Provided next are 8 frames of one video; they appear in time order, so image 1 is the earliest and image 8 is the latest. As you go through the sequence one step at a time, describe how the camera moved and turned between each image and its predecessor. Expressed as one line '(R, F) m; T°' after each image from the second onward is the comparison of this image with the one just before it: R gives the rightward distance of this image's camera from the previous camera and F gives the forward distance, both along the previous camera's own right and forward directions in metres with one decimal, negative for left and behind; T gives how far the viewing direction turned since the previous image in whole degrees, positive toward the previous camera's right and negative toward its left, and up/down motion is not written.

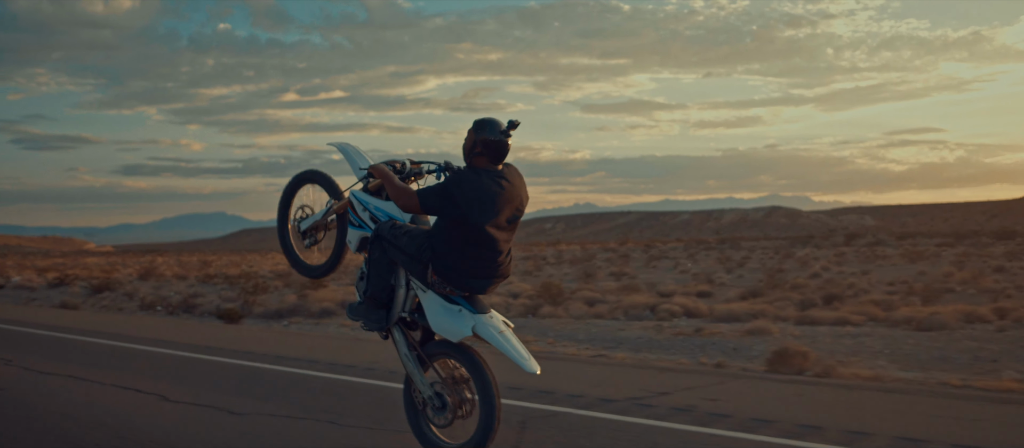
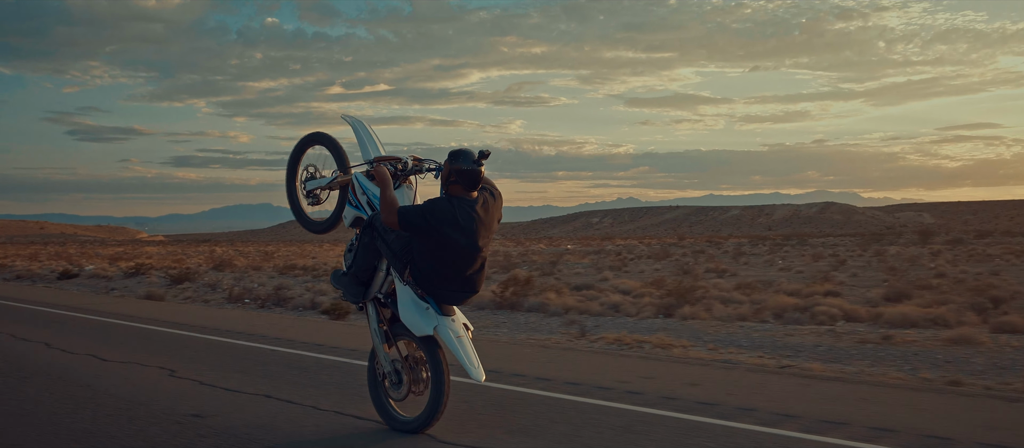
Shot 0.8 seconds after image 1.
(-0.8, +0.6) m; -3°
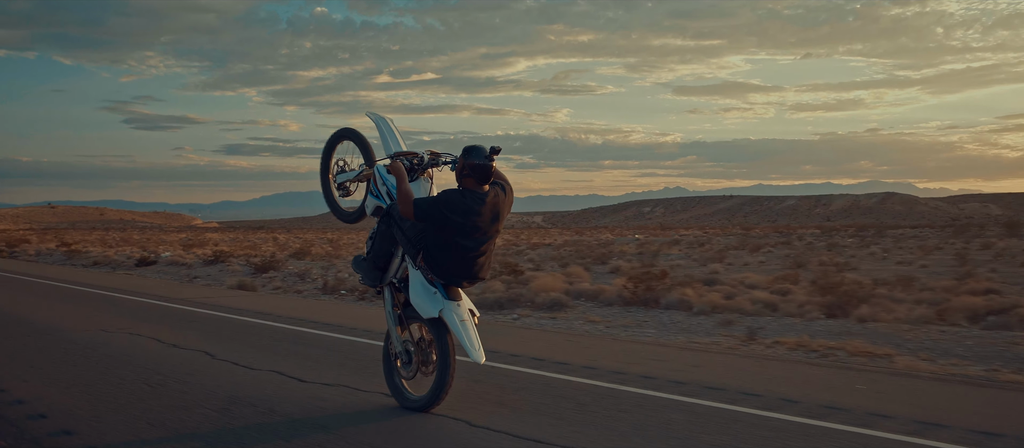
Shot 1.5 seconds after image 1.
(-0.8, +0.7) m; -3°
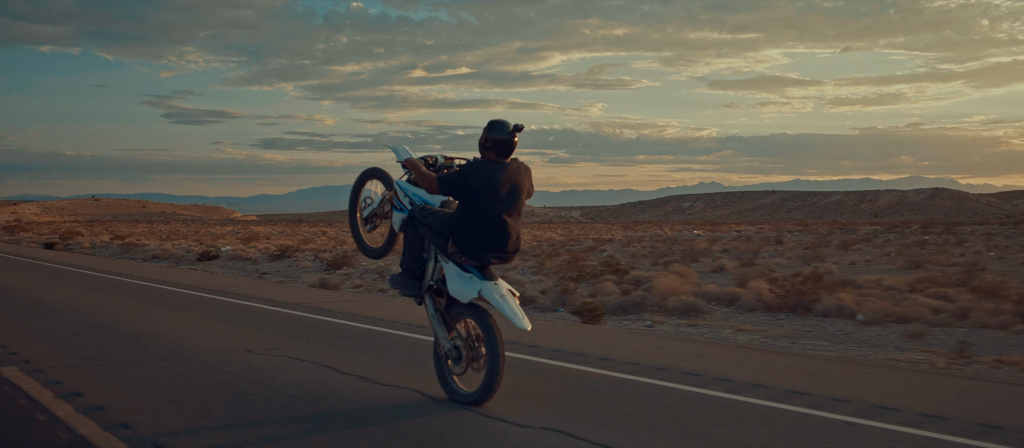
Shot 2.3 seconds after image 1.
(-0.8, +0.7) m; -2°
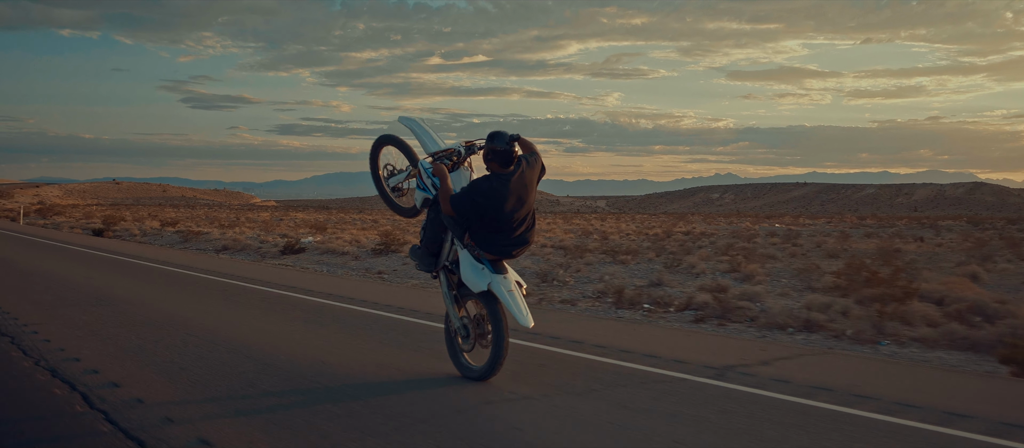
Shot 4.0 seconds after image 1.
(-1.8, +1.8) m; -1°
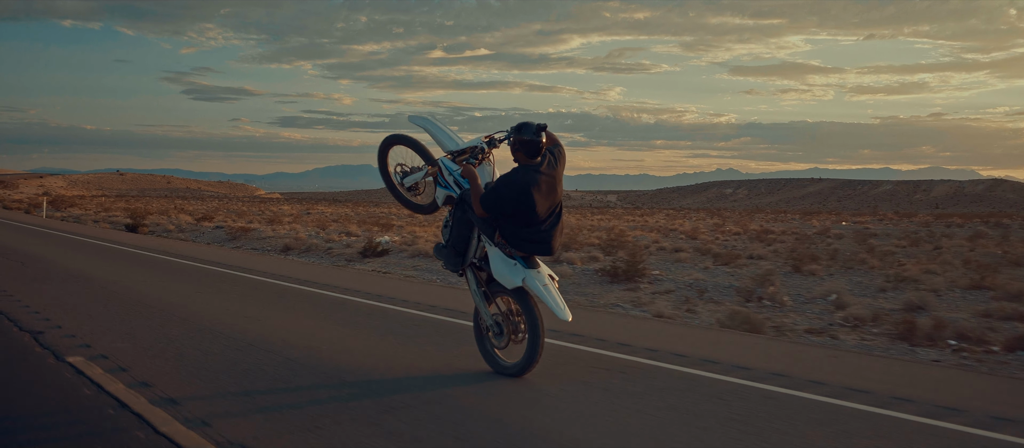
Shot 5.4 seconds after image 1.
(-1.5, +1.5) m; 0°
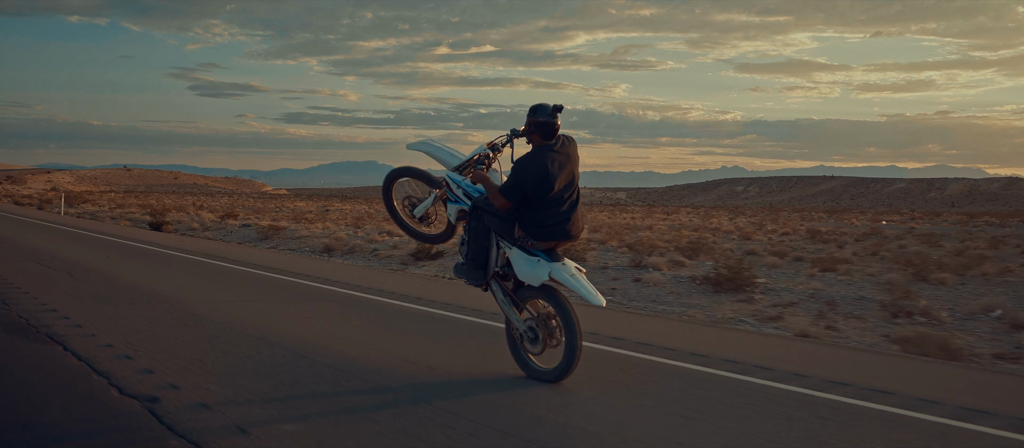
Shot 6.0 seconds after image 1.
(-0.7, +0.7) m; 0°
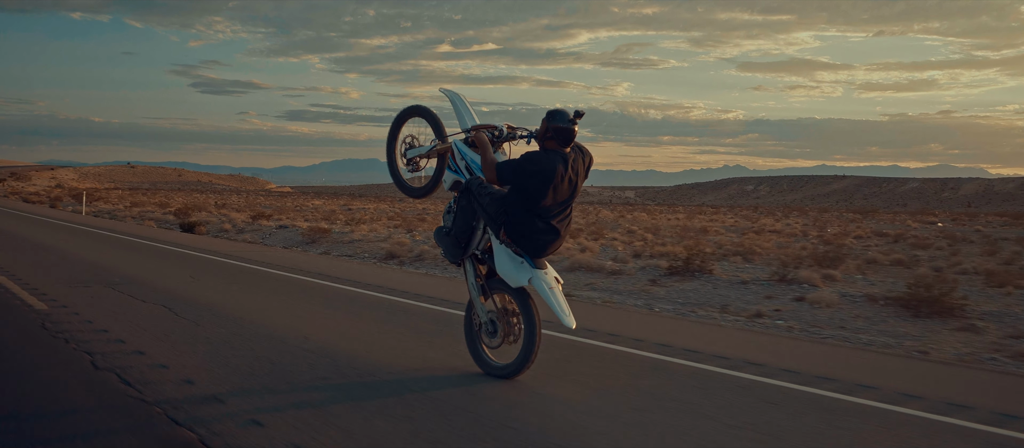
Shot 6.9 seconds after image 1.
(-1.0, +1.0) m; 0°
